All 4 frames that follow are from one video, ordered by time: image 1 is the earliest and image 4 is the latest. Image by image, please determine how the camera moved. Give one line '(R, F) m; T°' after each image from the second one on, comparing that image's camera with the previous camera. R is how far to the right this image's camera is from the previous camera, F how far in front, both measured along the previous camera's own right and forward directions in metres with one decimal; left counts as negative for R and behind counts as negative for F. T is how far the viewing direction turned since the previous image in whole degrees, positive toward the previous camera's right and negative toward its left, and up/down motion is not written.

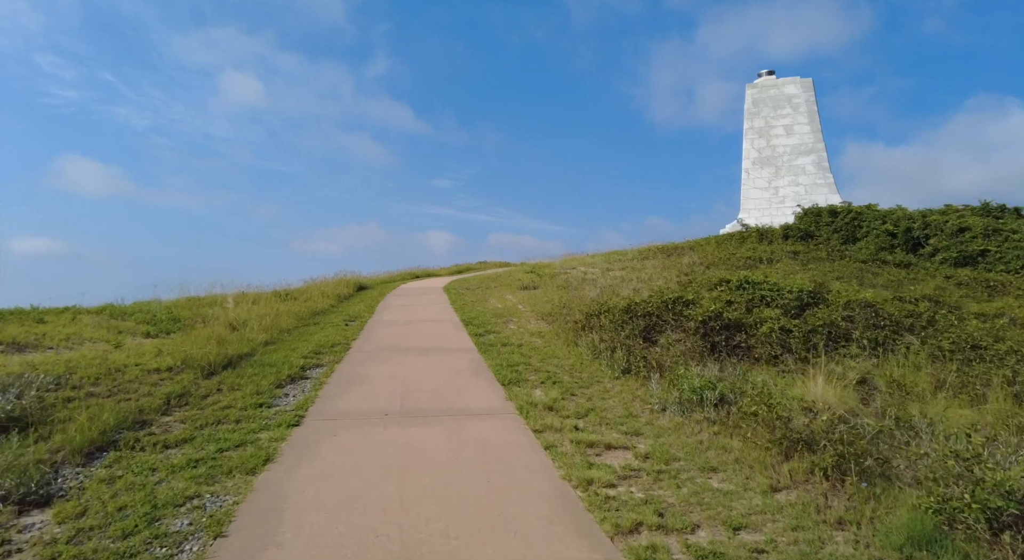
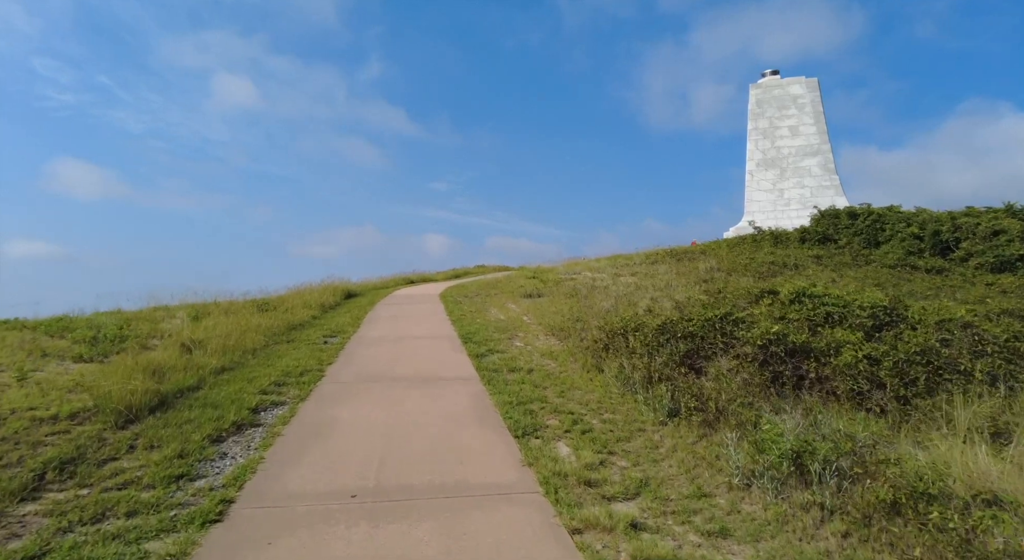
(-0.1, +1.4) m; 0°
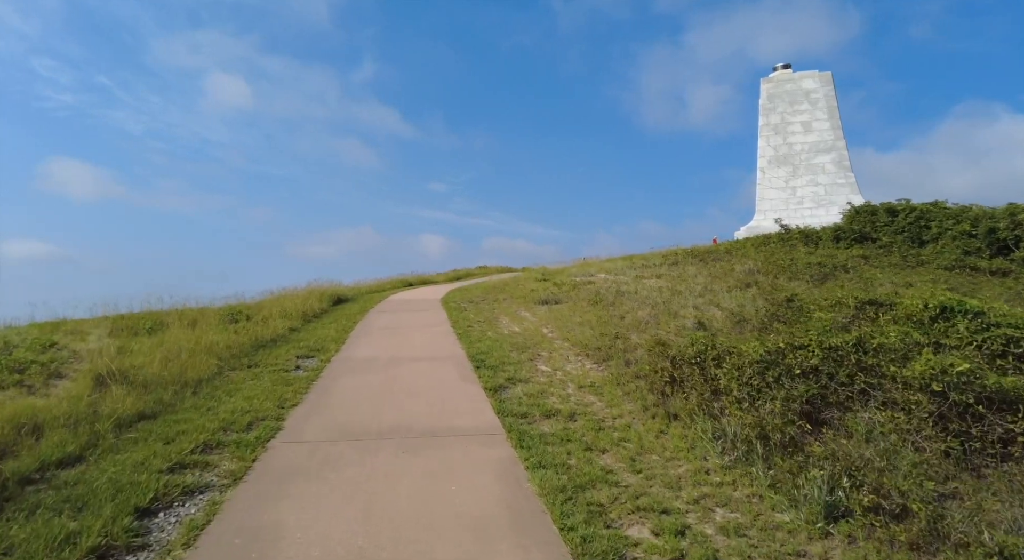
(-0.3, +1.9) m; 0°
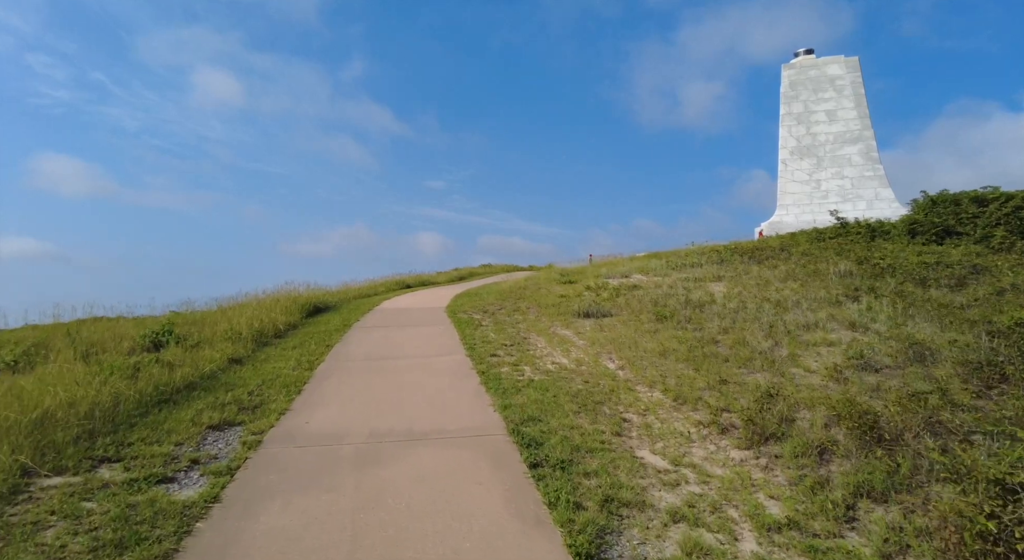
(-0.6, +3.2) m; 0°
